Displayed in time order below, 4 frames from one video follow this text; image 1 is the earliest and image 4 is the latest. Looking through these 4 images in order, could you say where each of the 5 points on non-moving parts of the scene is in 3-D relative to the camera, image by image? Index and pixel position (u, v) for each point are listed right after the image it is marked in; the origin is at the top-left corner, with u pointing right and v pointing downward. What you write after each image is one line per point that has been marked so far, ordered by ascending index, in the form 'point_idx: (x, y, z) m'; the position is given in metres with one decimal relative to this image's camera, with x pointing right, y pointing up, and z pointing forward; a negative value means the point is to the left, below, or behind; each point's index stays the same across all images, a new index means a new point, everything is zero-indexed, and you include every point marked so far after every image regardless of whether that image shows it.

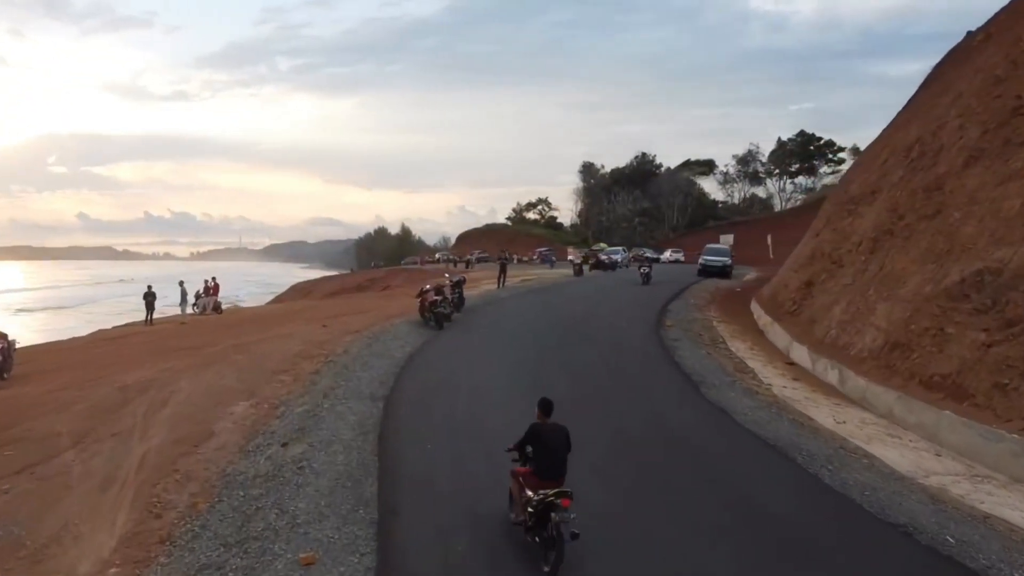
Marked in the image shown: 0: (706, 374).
0: (+4.4, -1.9, +18.7) m
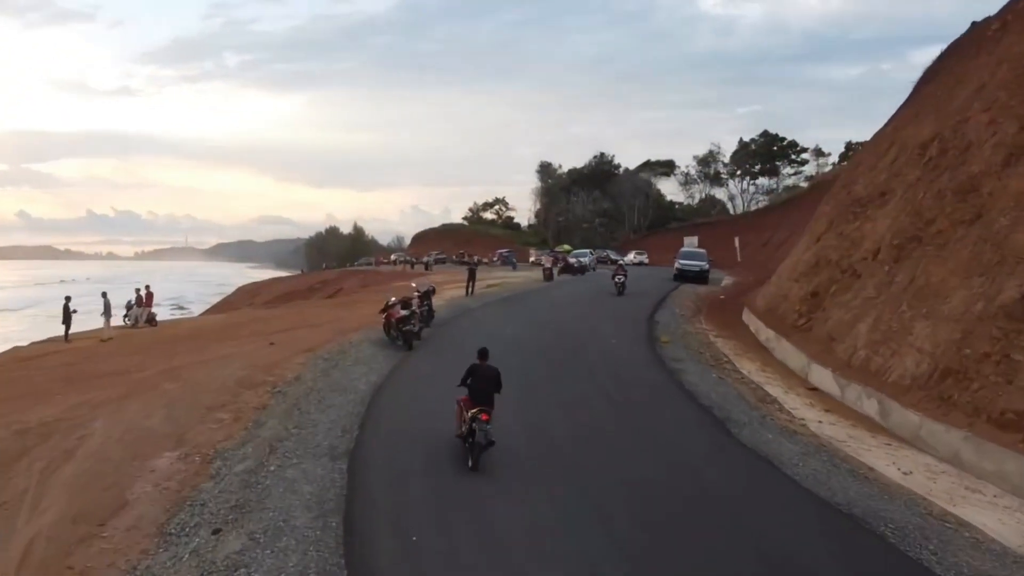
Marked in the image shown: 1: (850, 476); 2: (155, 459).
0: (+4.2, -2.3, +15.9) m
1: (+5.1, -2.8, +12.3) m
2: (-5.8, -2.8, +13.3) m
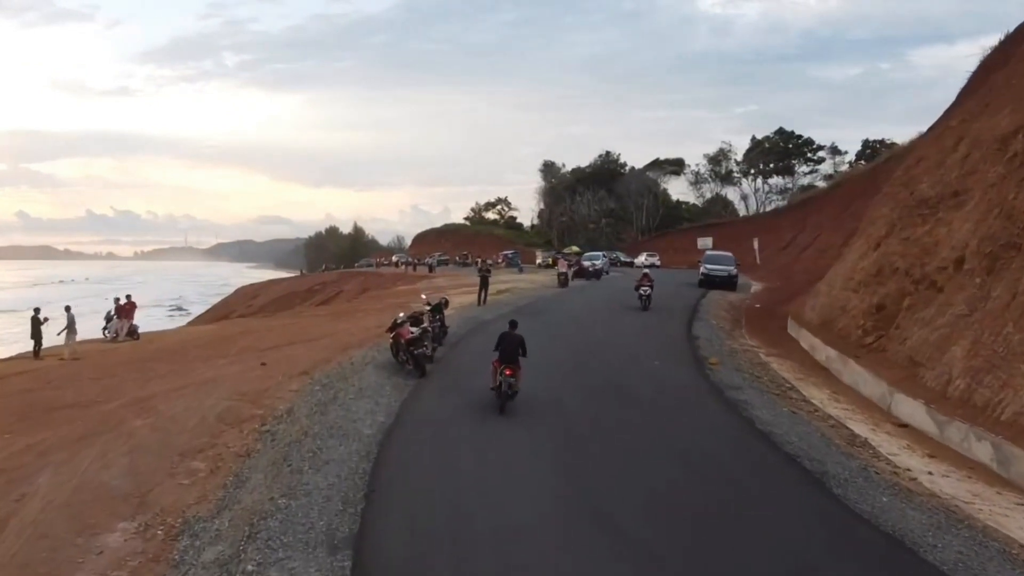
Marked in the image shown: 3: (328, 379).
0: (+4.8, -2.6, +13.0) m
1: (+5.7, -3.2, +9.5) m
2: (-5.1, -3.1, +10.4) m
3: (-4.0, -2.0, +17.8) m
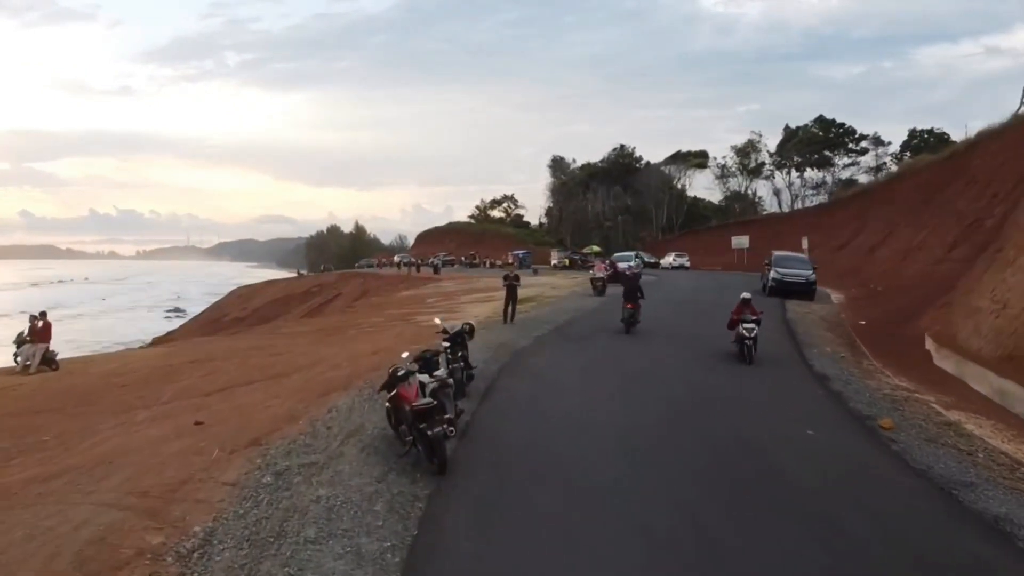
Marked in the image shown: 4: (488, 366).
0: (+5.7, -3.0, +6.2) m
1: (+6.6, -3.5, +2.6) m
2: (-4.2, -3.5, +3.6) m
3: (-3.0, -2.3, +11.0) m
4: (-0.5, -1.5, +15.7) m
